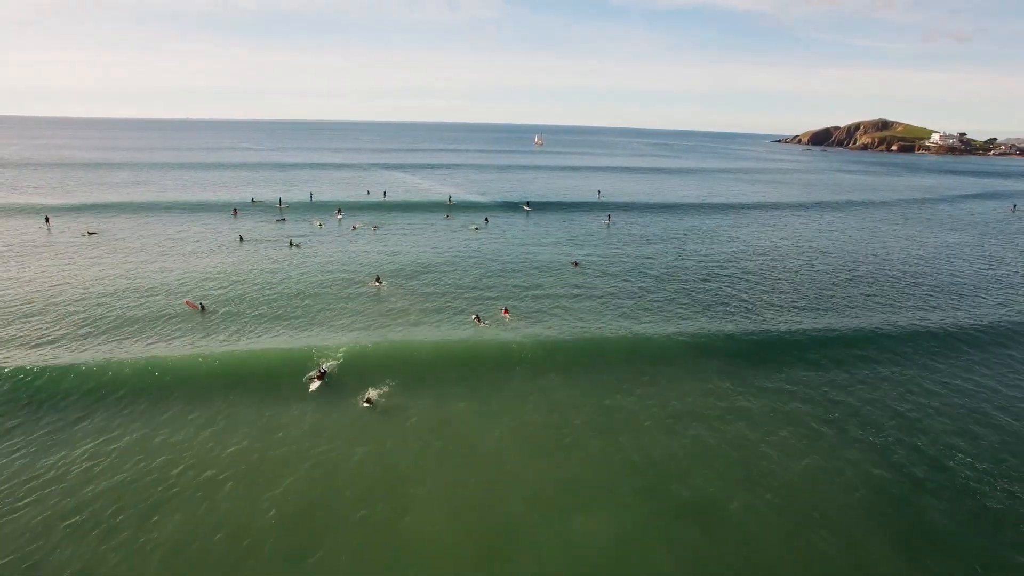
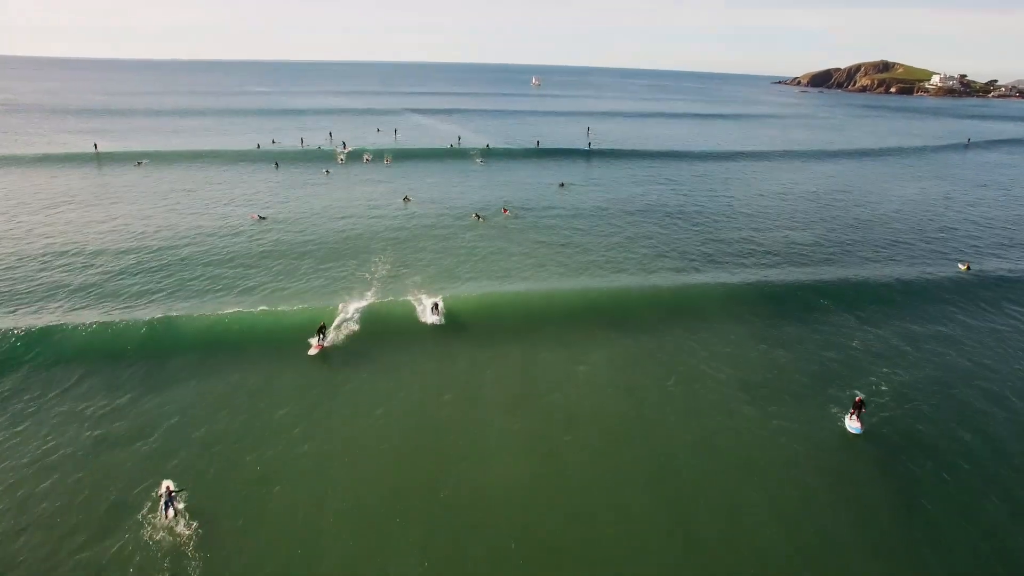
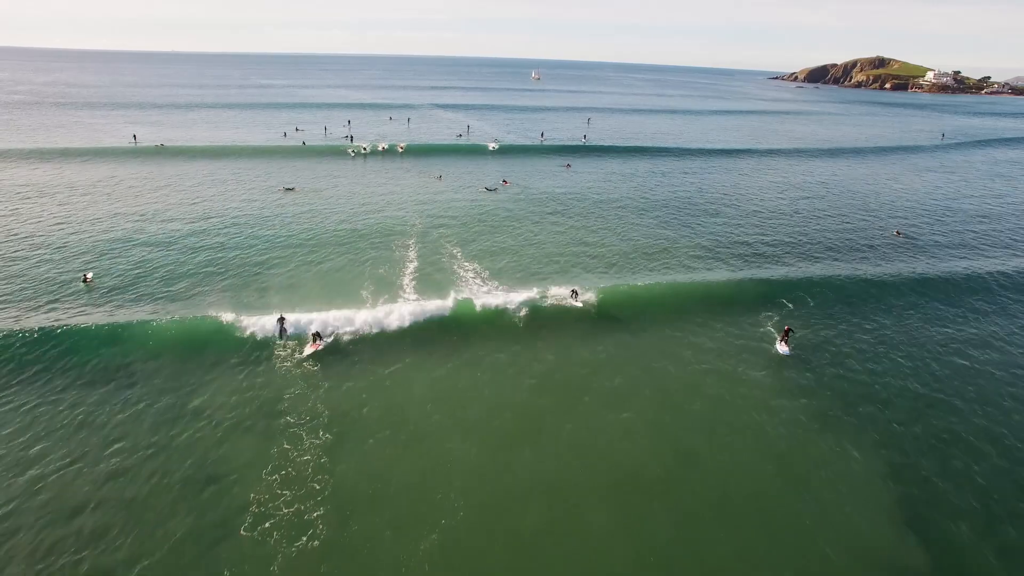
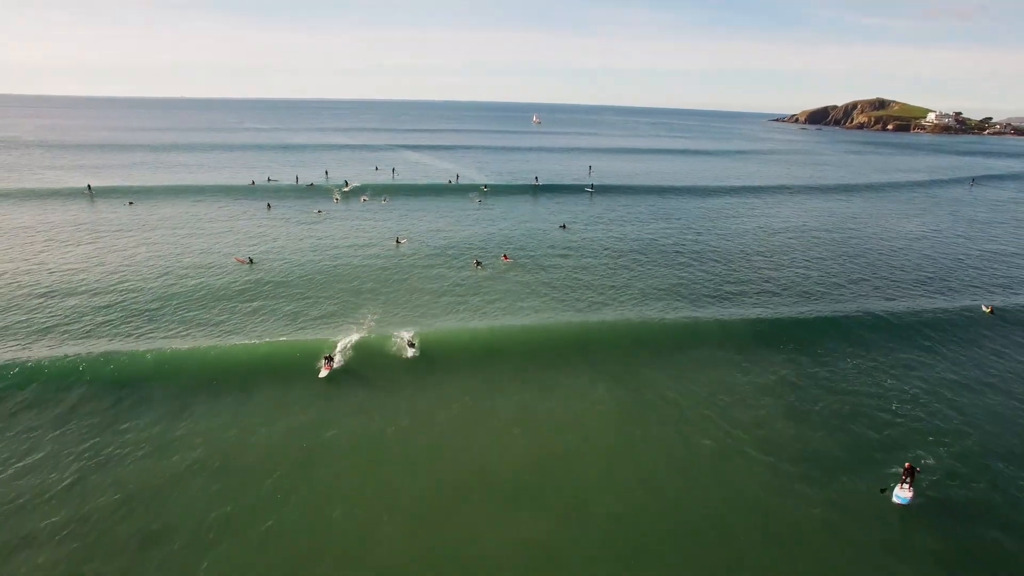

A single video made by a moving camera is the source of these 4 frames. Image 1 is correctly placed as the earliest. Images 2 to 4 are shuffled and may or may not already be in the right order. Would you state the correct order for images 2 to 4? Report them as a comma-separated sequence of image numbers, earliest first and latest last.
4, 2, 3
